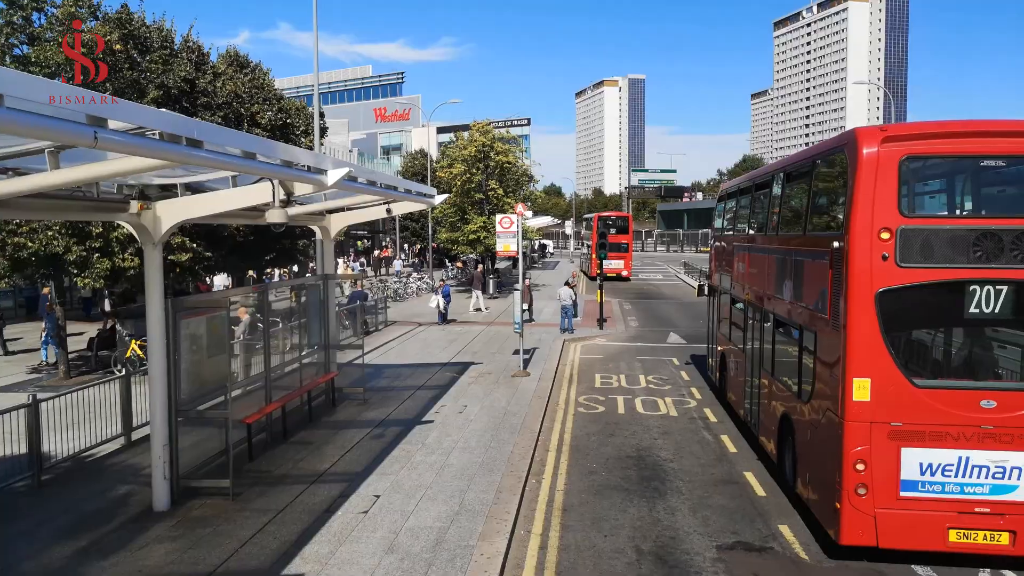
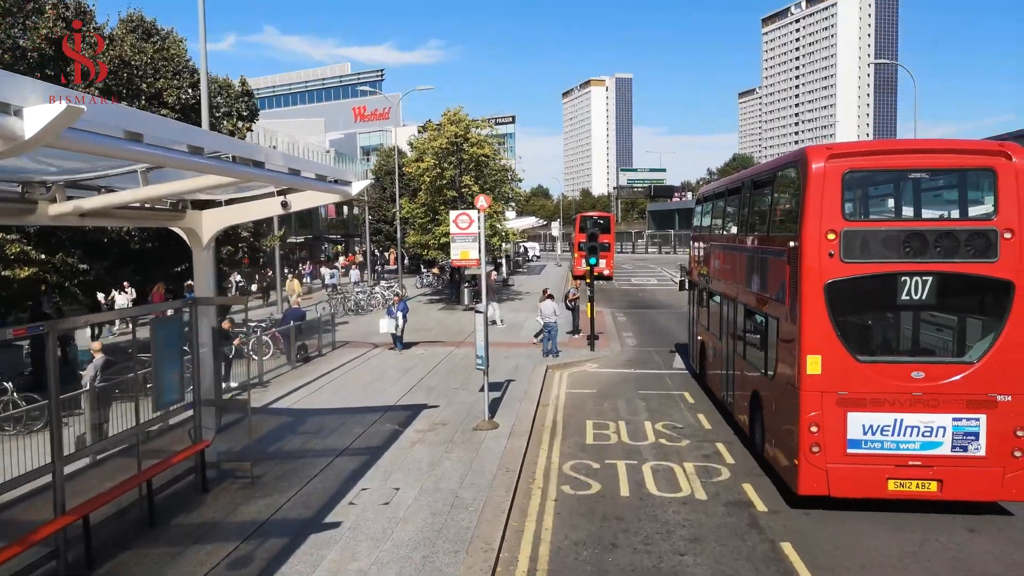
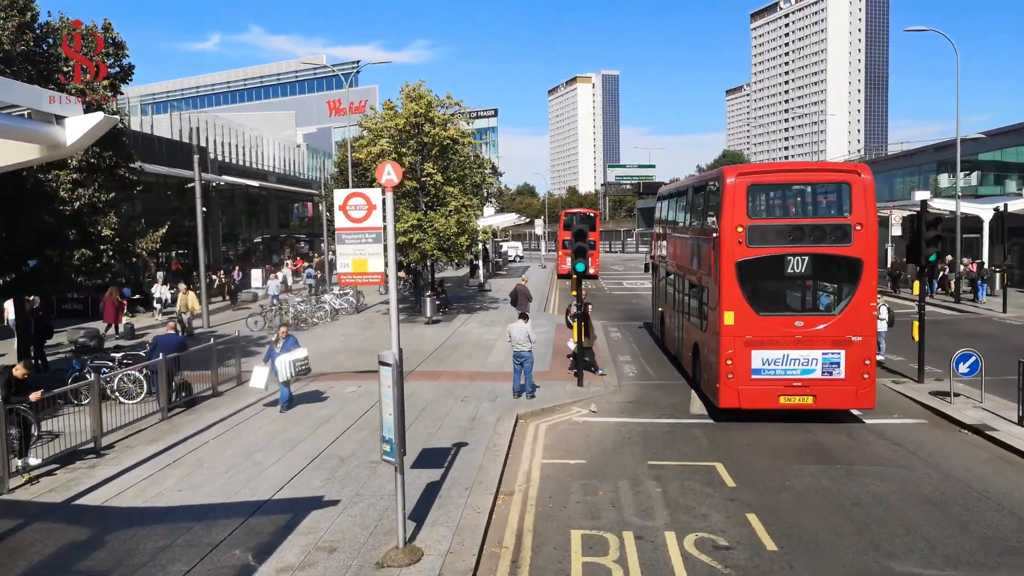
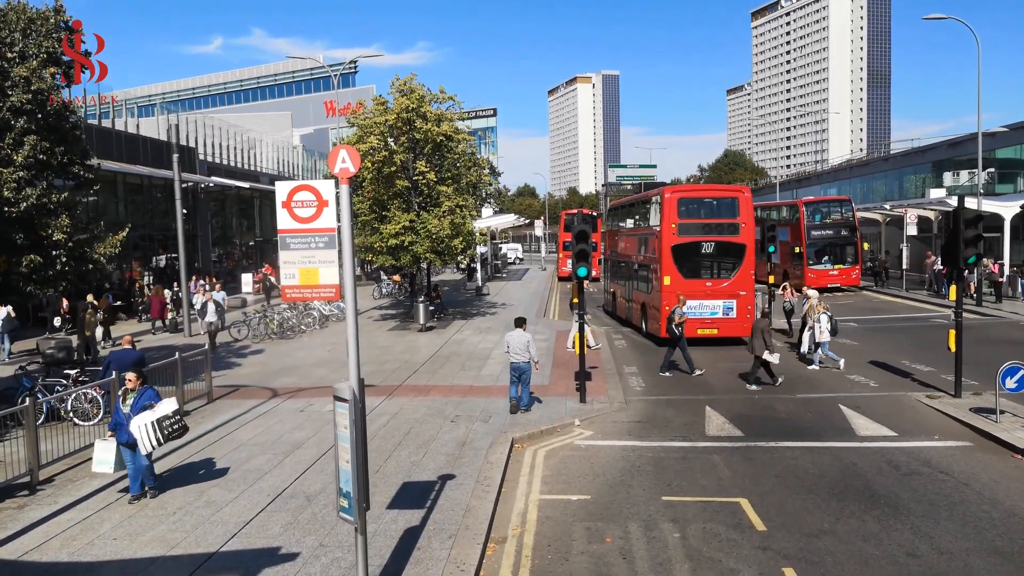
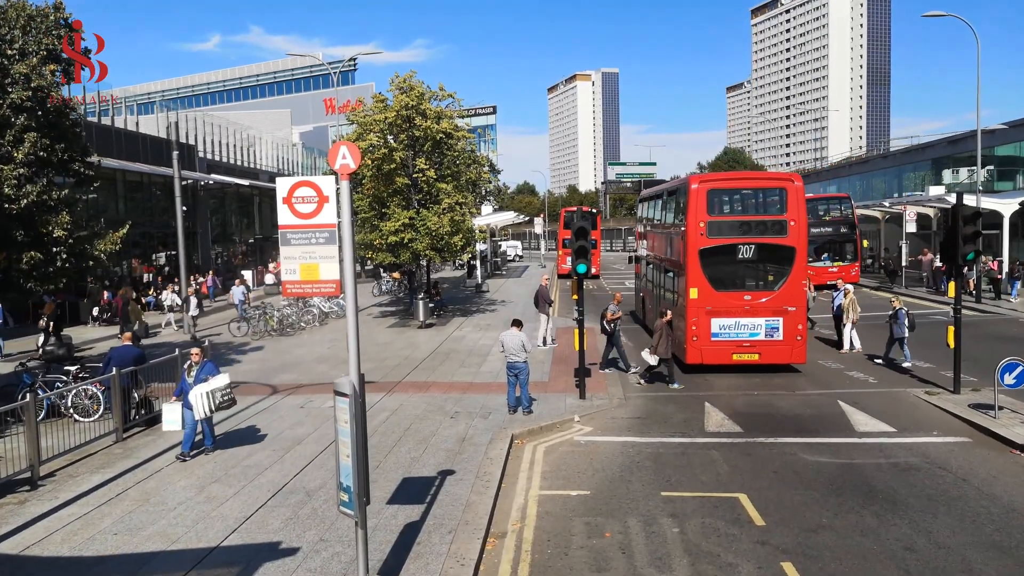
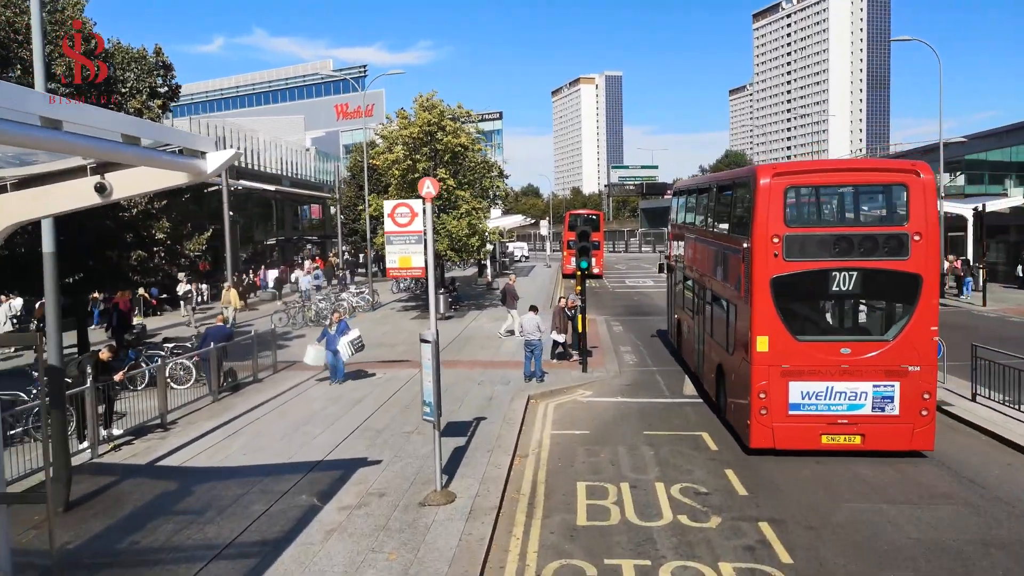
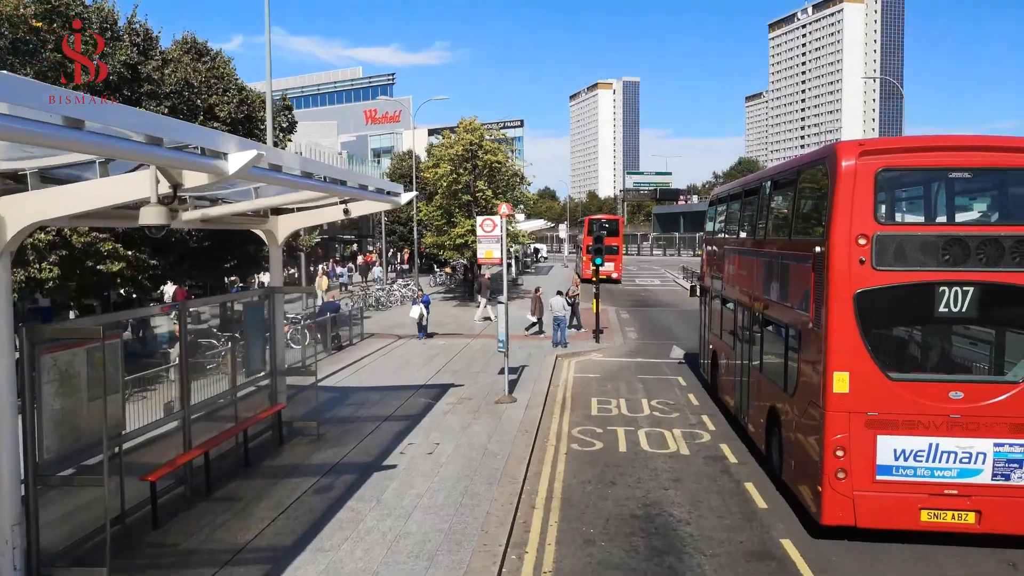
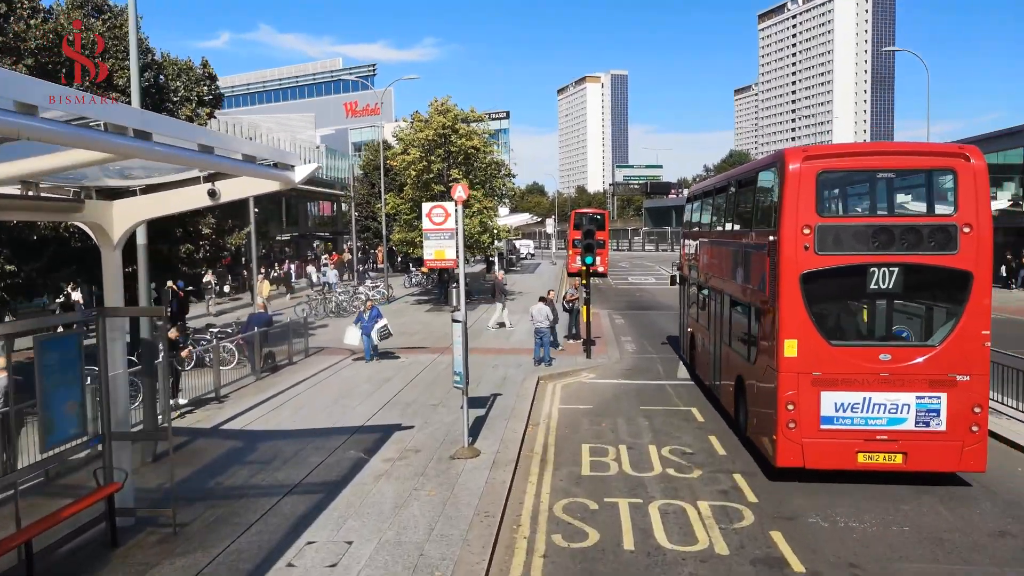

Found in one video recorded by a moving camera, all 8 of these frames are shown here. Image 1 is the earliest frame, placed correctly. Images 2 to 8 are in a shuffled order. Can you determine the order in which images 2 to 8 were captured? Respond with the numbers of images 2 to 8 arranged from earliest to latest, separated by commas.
7, 2, 8, 6, 3, 5, 4
